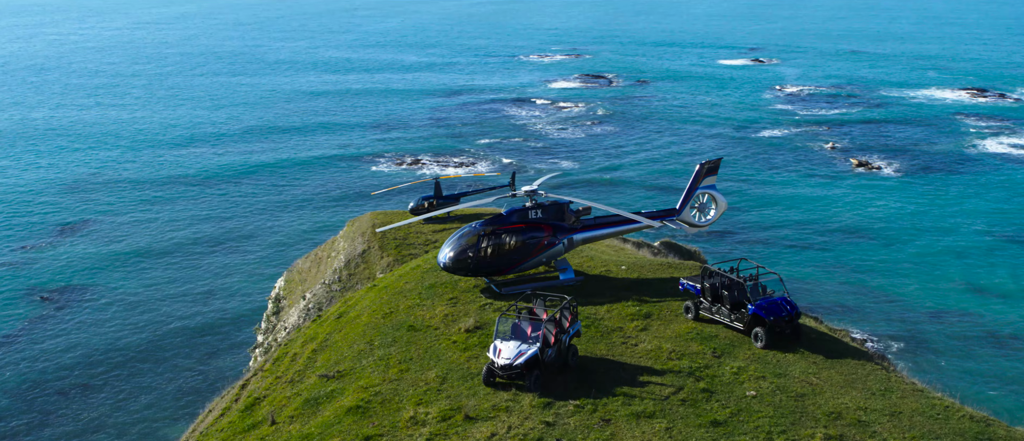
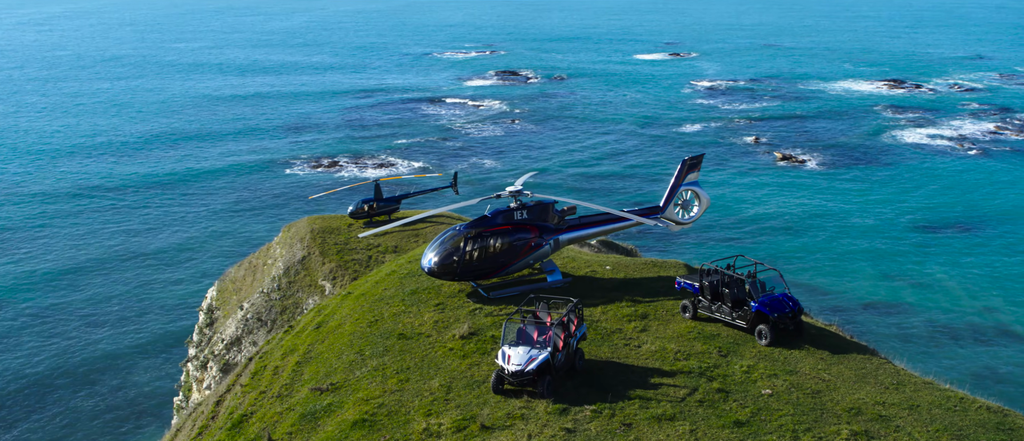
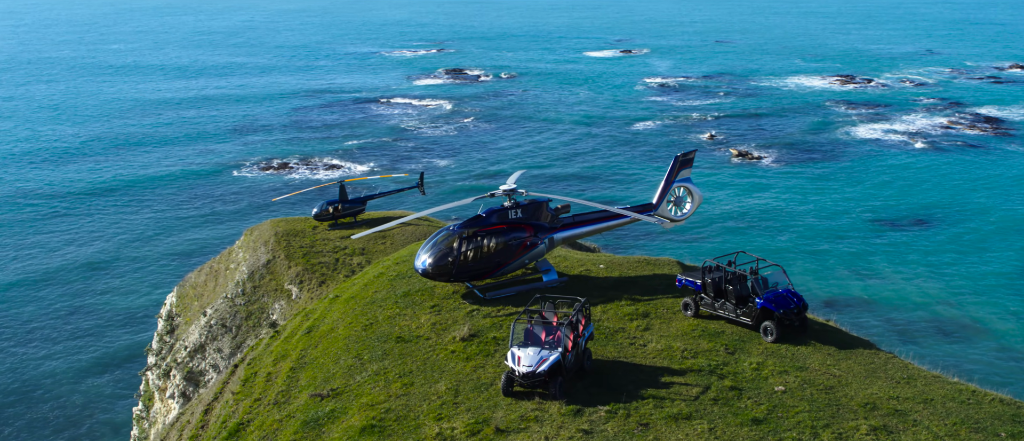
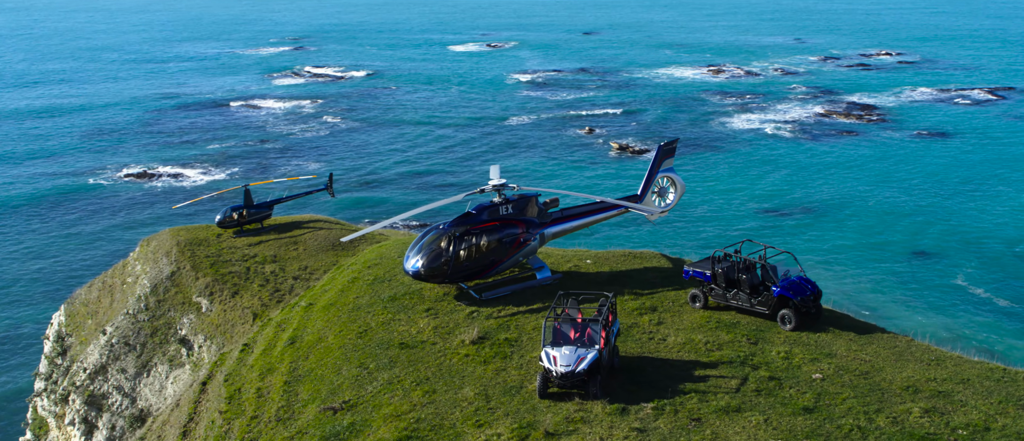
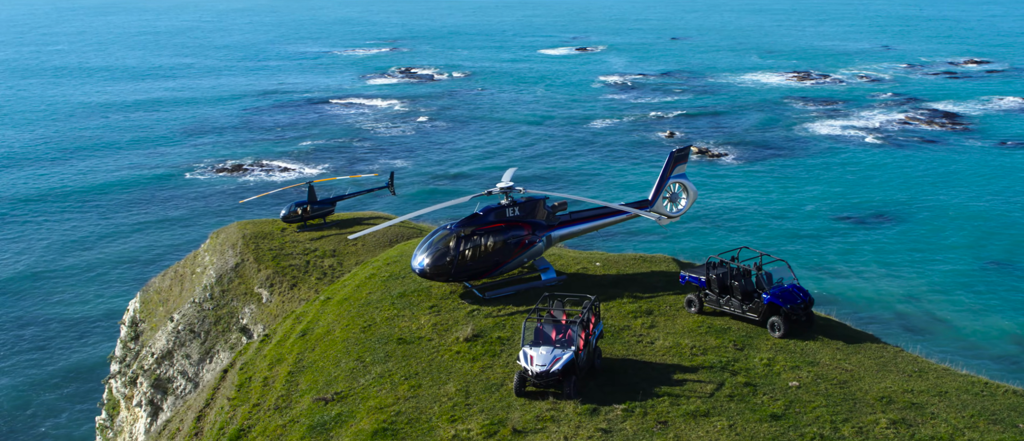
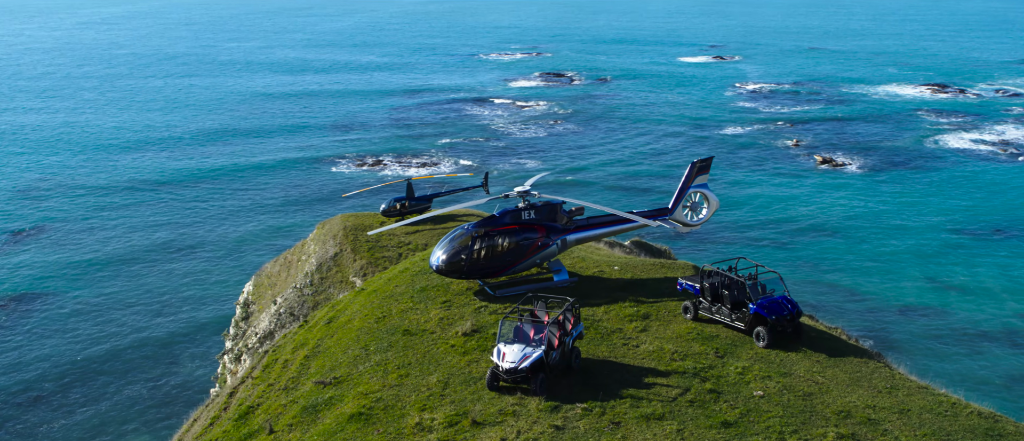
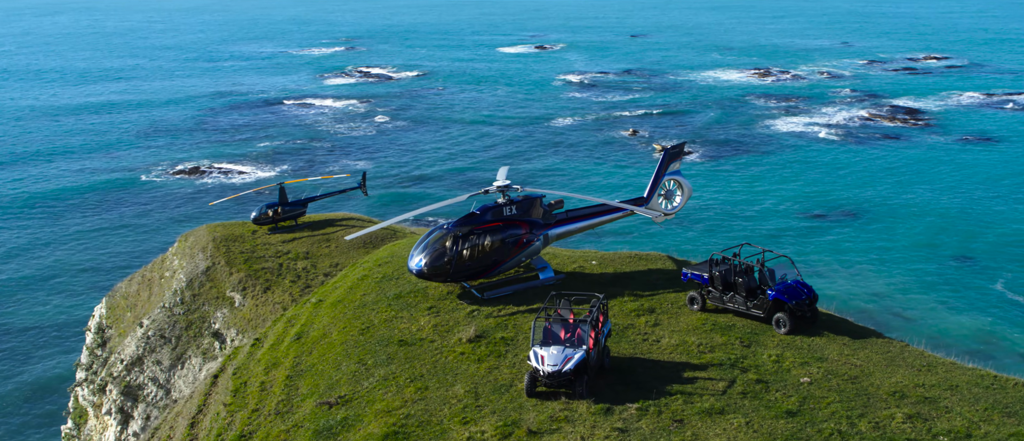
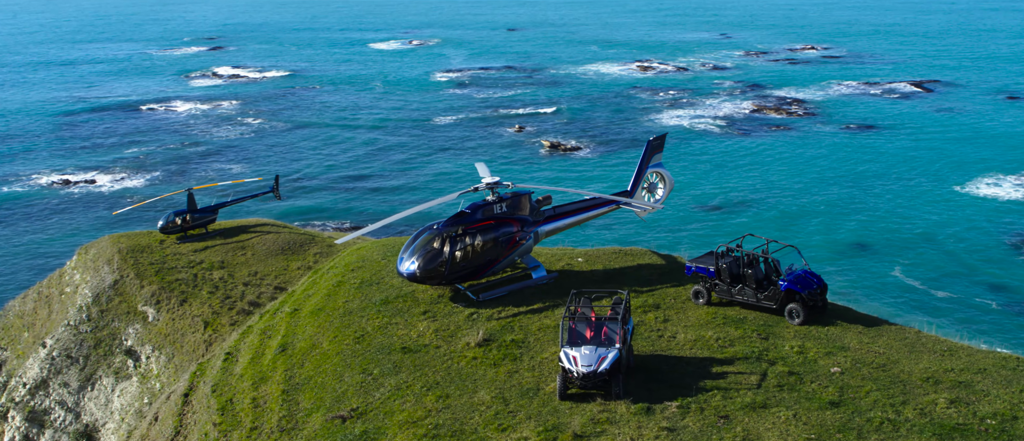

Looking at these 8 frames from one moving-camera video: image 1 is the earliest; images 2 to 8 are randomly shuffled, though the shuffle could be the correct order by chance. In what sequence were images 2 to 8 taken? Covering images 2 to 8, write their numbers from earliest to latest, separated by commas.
6, 2, 3, 5, 7, 4, 8
